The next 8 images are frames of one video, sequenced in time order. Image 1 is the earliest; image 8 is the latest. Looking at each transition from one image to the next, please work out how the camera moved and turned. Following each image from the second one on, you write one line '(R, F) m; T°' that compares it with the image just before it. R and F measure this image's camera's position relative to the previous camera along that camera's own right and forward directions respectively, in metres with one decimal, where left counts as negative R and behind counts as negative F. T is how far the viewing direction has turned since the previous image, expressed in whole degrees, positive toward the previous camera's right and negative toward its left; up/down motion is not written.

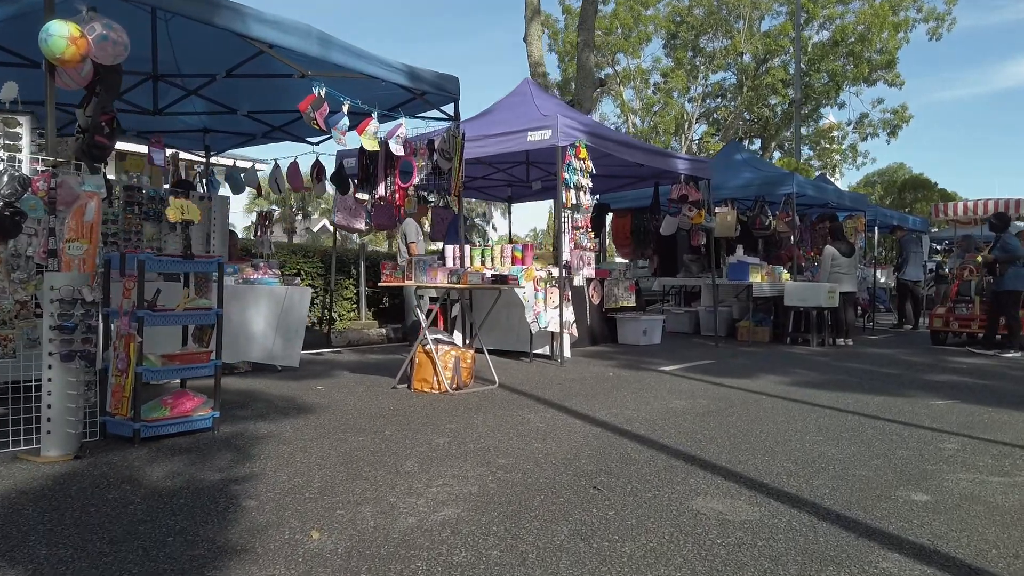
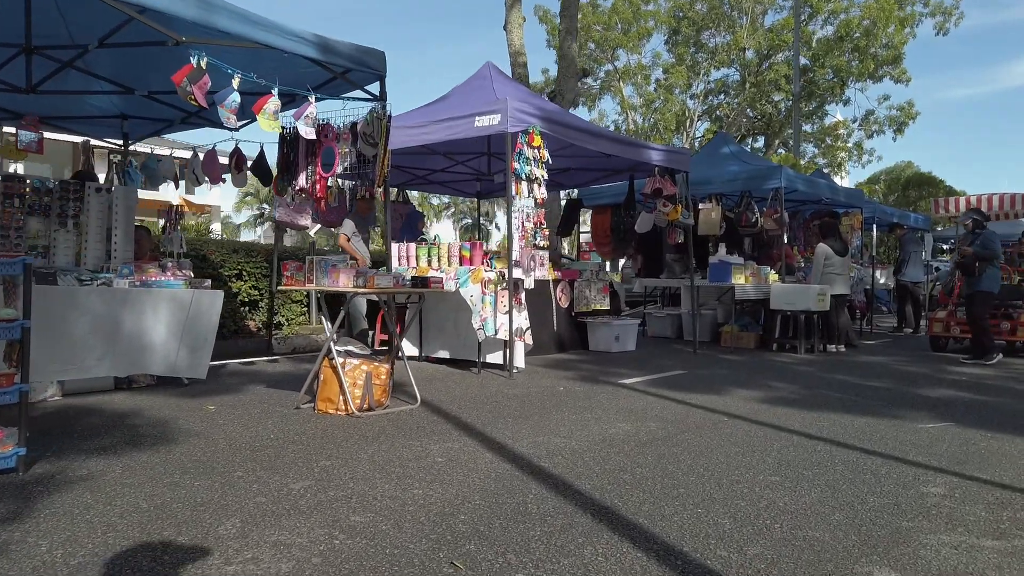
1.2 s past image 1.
(+0.6, +0.8) m; 0°
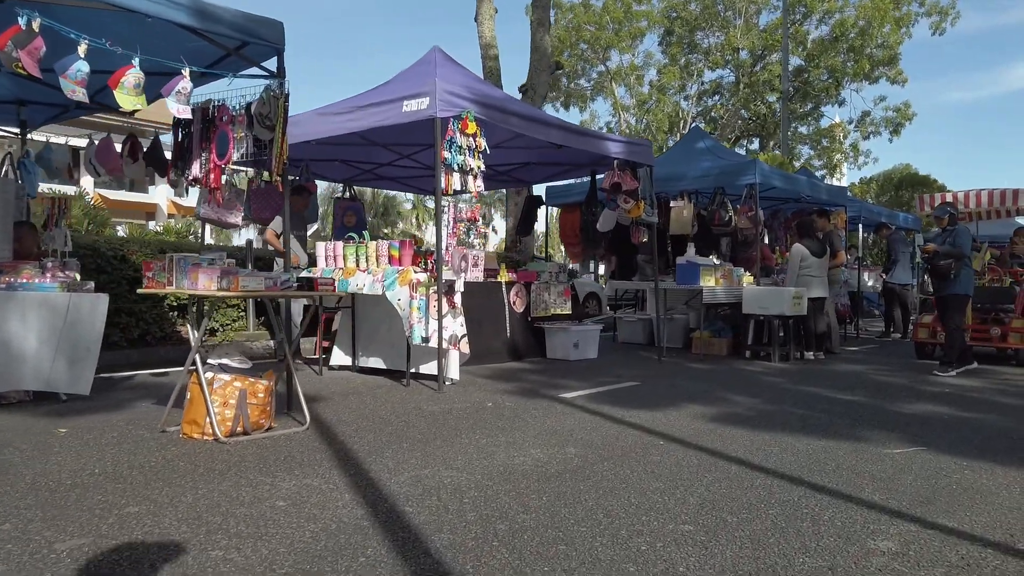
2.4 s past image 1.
(+0.6, +0.7) m; 0°
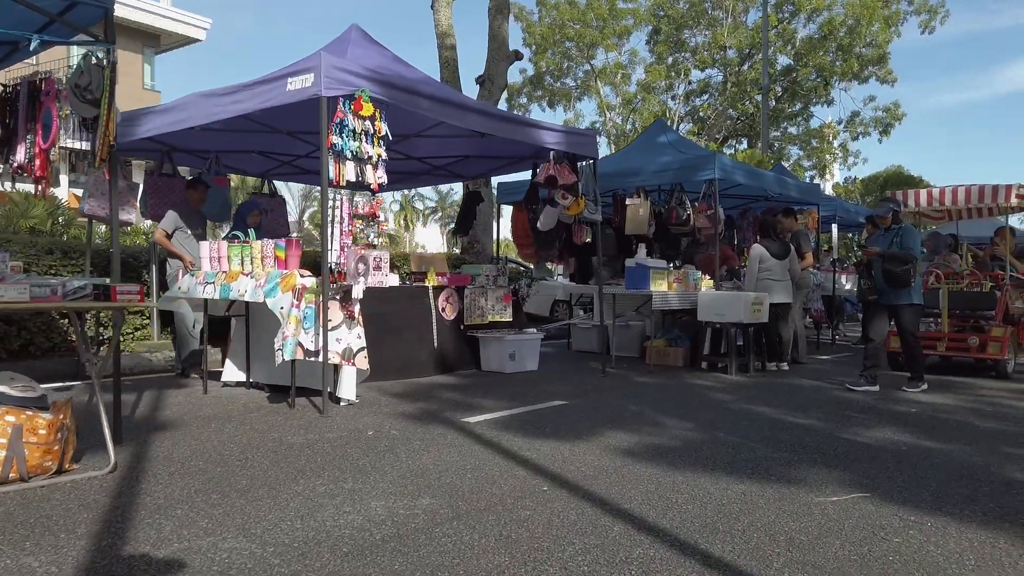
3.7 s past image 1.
(+0.8, +0.9) m; 0°
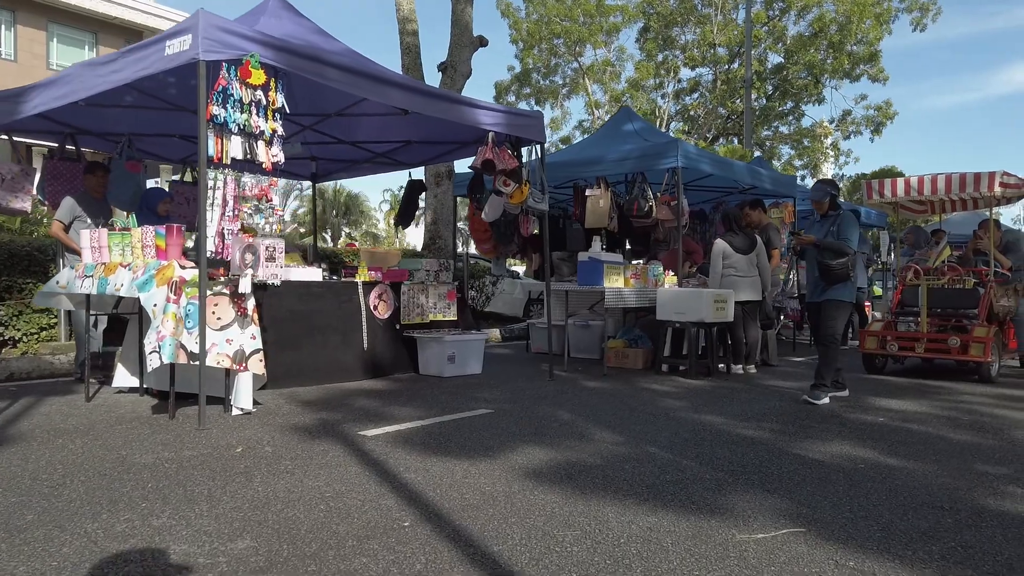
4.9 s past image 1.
(+0.6, +0.7) m; 0°
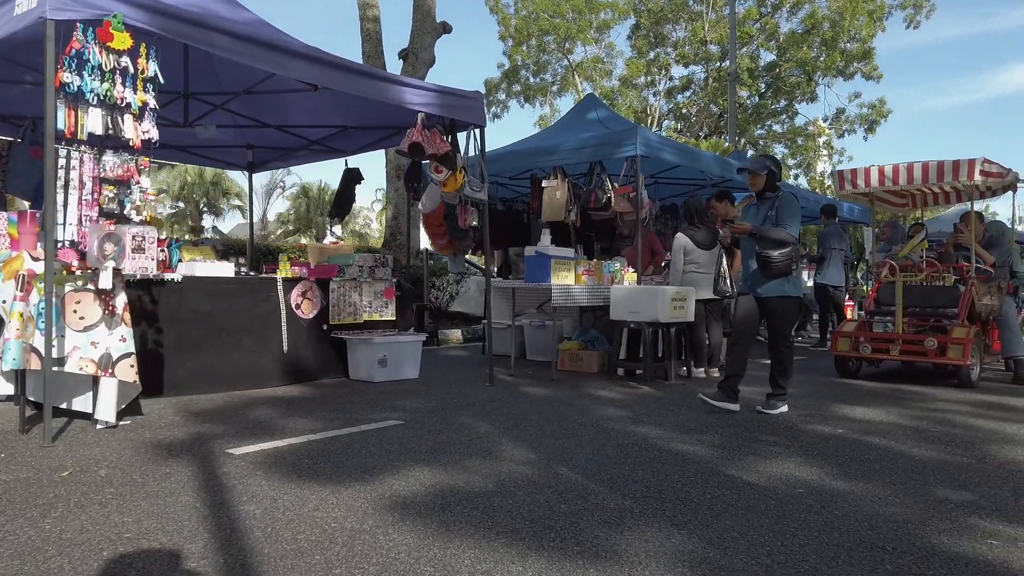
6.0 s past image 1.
(+0.6, +0.6) m; 0°
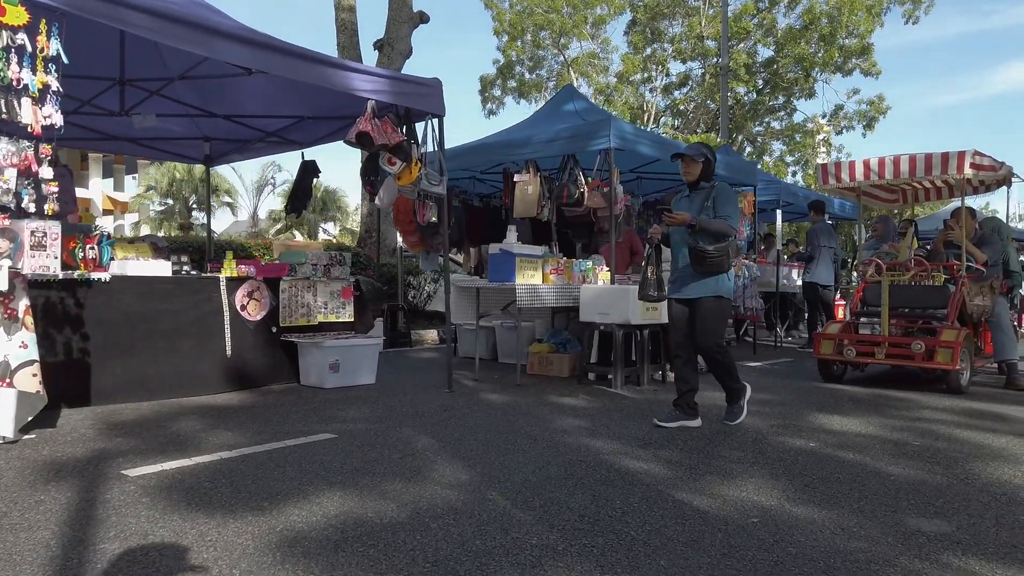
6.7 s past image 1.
(+0.4, +0.4) m; 0°
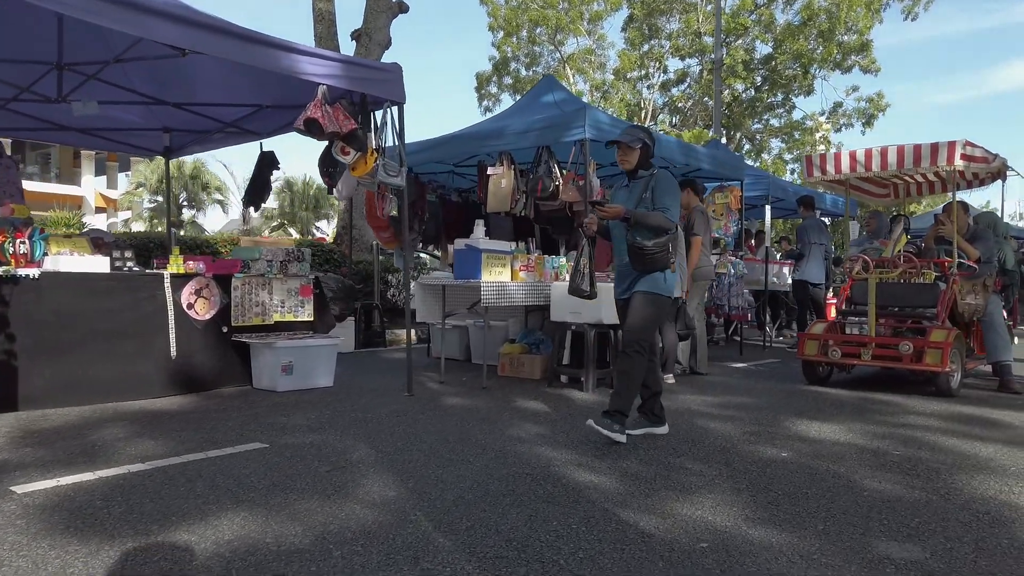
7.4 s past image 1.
(+0.3, +0.4) m; 0°
